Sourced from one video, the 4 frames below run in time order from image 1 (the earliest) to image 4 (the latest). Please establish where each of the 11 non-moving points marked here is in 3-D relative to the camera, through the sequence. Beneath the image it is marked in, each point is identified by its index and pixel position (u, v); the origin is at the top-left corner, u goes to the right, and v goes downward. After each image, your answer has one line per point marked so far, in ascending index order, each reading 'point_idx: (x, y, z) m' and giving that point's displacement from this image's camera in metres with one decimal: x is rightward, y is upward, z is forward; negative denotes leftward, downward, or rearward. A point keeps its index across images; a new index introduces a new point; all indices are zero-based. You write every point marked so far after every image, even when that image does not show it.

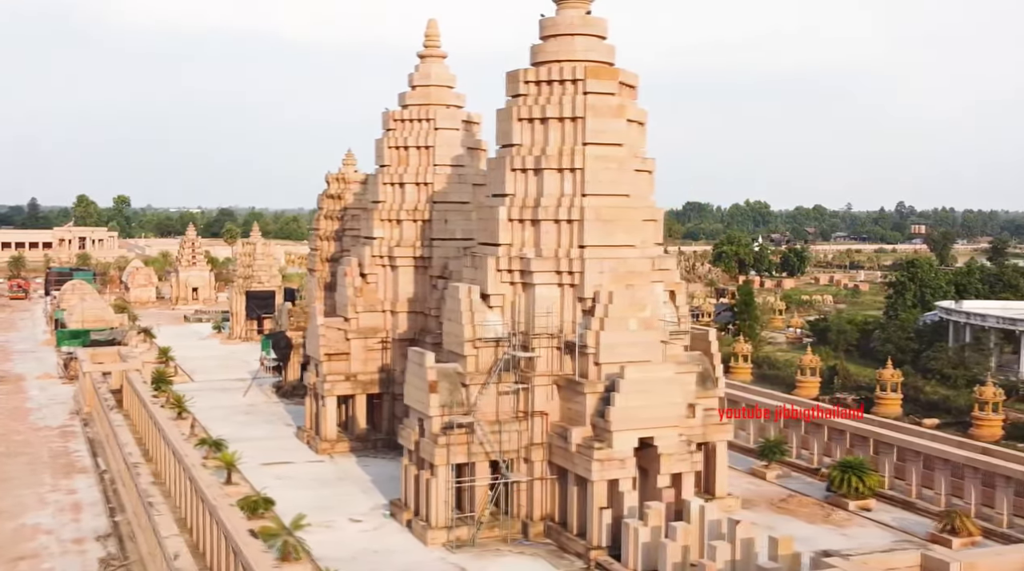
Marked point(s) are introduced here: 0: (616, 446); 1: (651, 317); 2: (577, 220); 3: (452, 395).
0: (+1.7, -2.6, +15.0) m
1: (+2.4, -0.6, +16.2) m
2: (+1.1, +1.1, +16.2) m
3: (-1.0, -1.9, +16.2) m
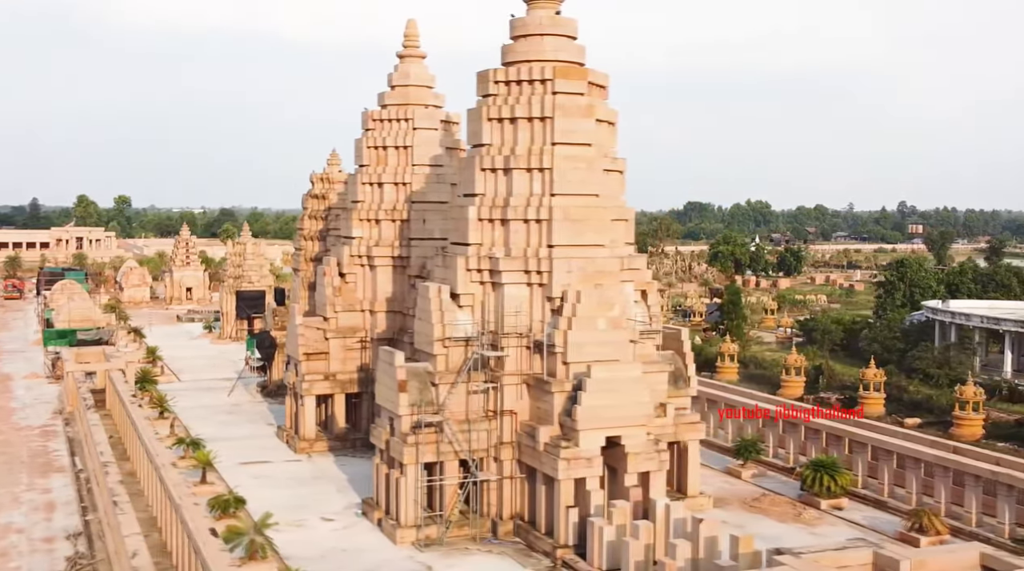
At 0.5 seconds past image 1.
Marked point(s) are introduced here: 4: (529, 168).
0: (+1.2, -2.6, +15.1) m
1: (+1.9, -0.5, +16.2) m
2: (+0.6, +1.1, +16.2) m
3: (-1.5, -1.9, +16.2) m
4: (+0.3, +2.1, +16.5) m
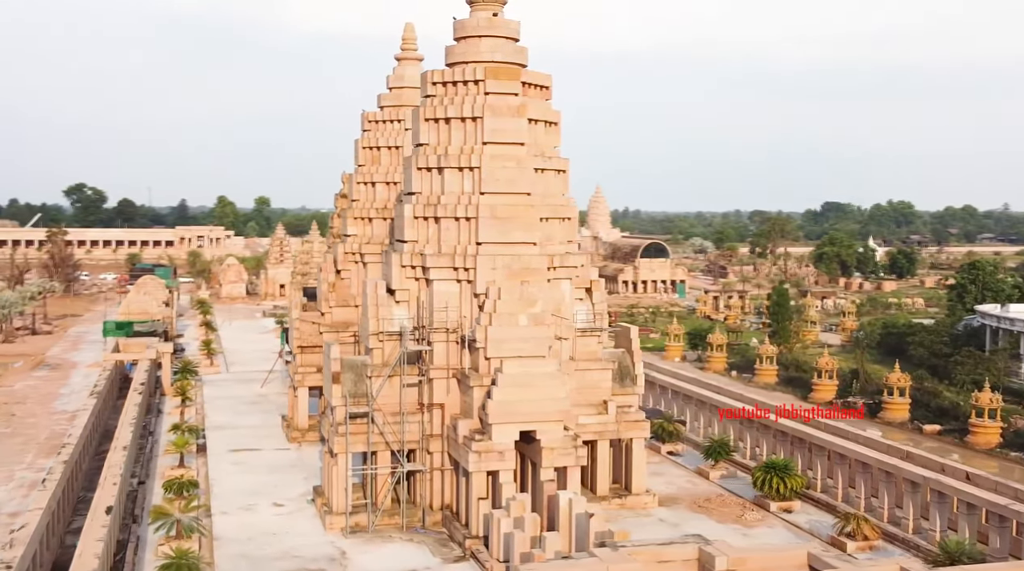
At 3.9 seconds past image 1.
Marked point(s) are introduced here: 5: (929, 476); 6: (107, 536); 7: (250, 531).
0: (-0.3, -2.5, +15.4) m
1: (+0.6, -0.5, +16.4) m
2: (-0.7, +1.2, +16.6) m
3: (-2.8, -1.8, +16.8) m
4: (-0.9, +2.1, +16.8) m
5: (+7.0, -3.2, +15.5) m
6: (-5.3, -3.3, +12.1) m
7: (-4.7, -4.4, +16.6) m
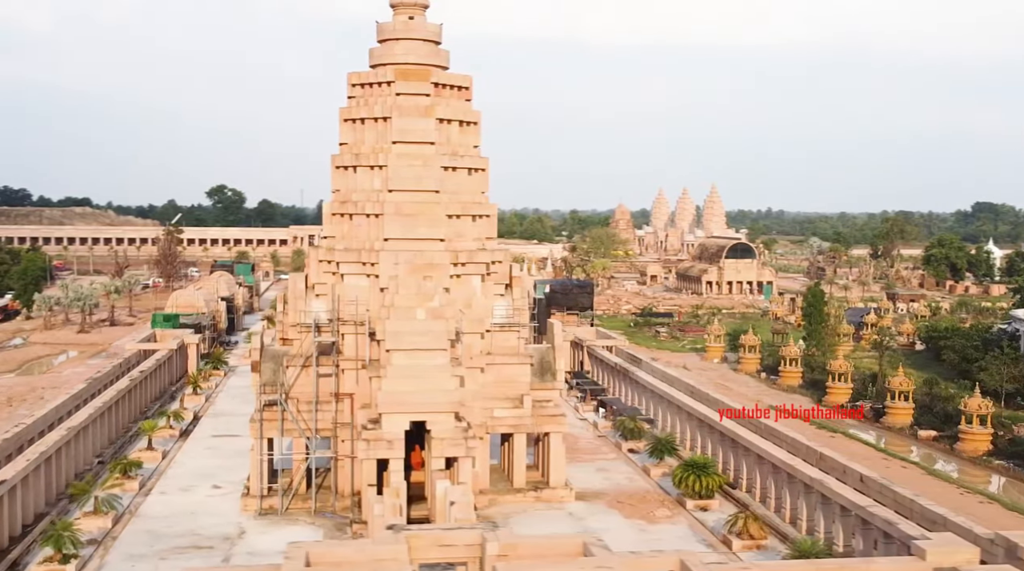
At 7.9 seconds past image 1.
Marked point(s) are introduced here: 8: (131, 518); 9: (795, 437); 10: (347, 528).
0: (-2.2, -2.4, +15.9) m
1: (-1.2, -0.4, +16.9) m
2: (-2.4, +1.3, +17.2) m
3: (-4.6, -1.7, +17.6) m
4: (-2.7, +2.3, +17.5) m
5: (+5.0, -3.2, +15.4) m
6: (-7.6, -3.1, +13.3) m
7: (-6.5, -4.3, +17.6) m
8: (-6.9, -4.2, +16.7) m
9: (+6.0, -3.1, +19.3) m
10: (-2.9, -4.3, +16.4) m
